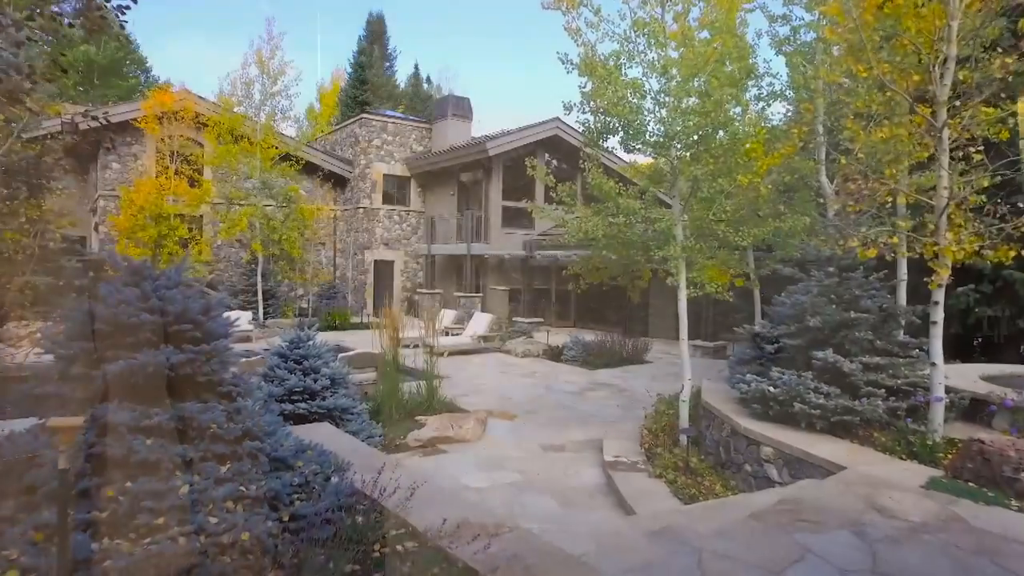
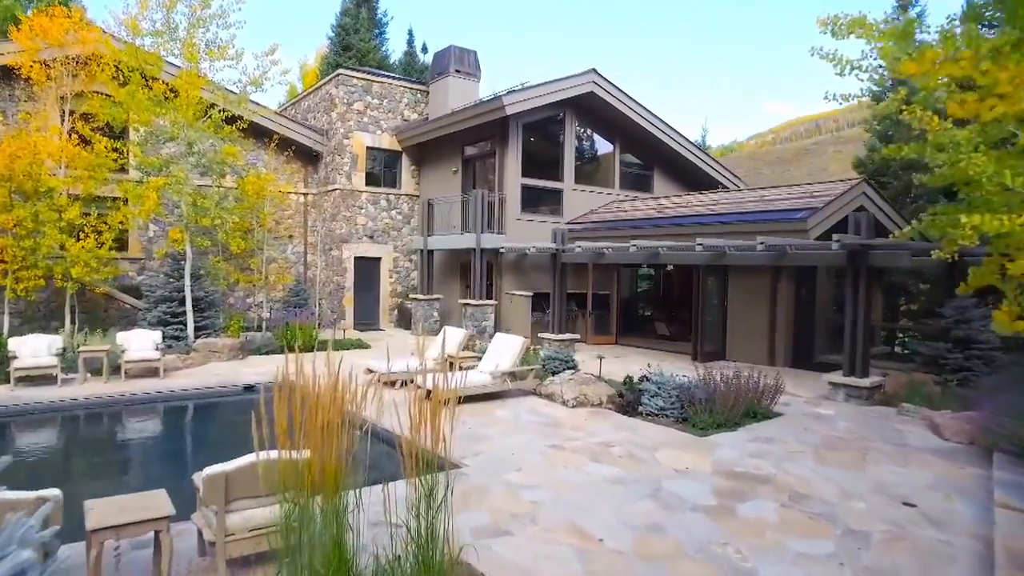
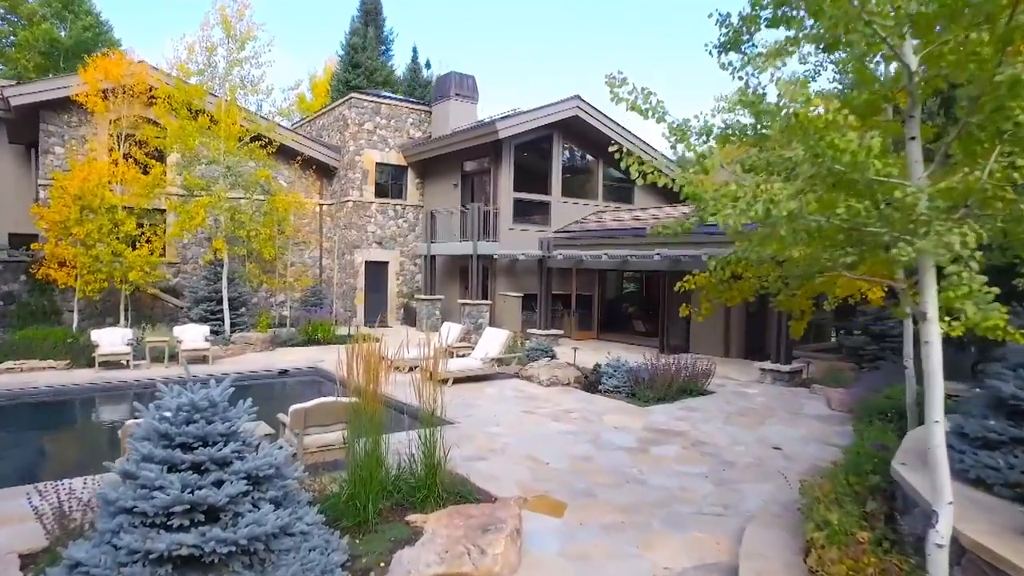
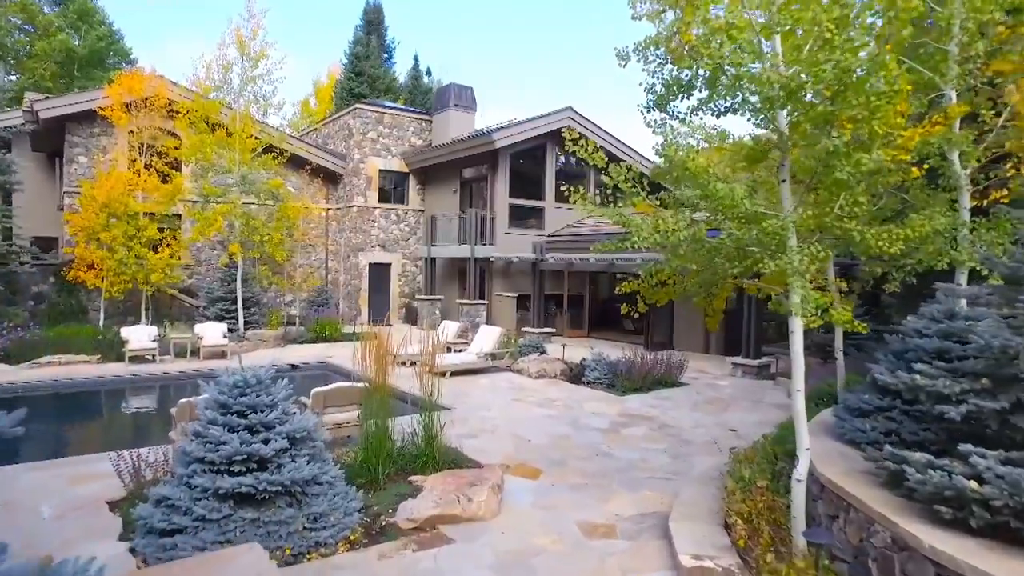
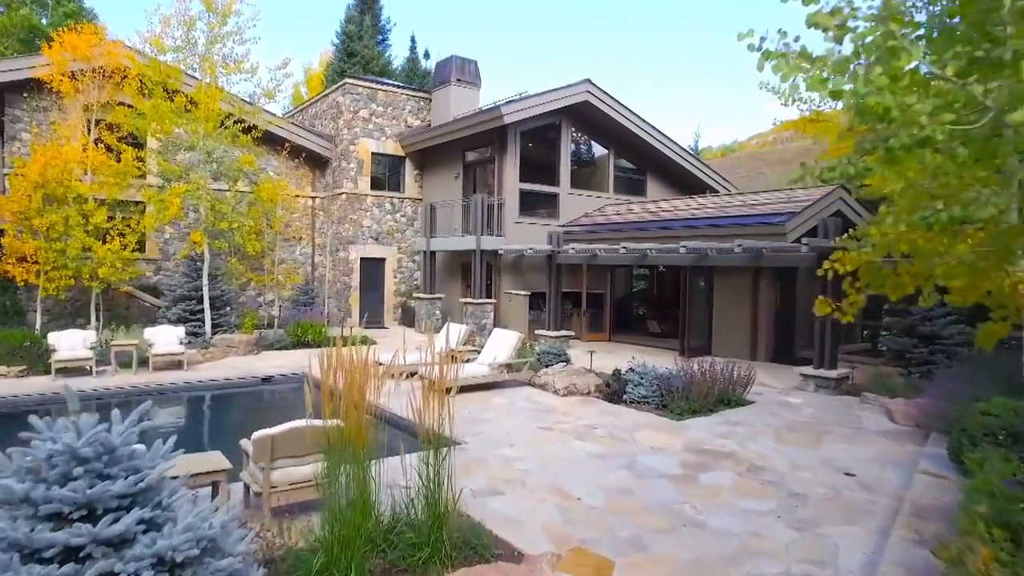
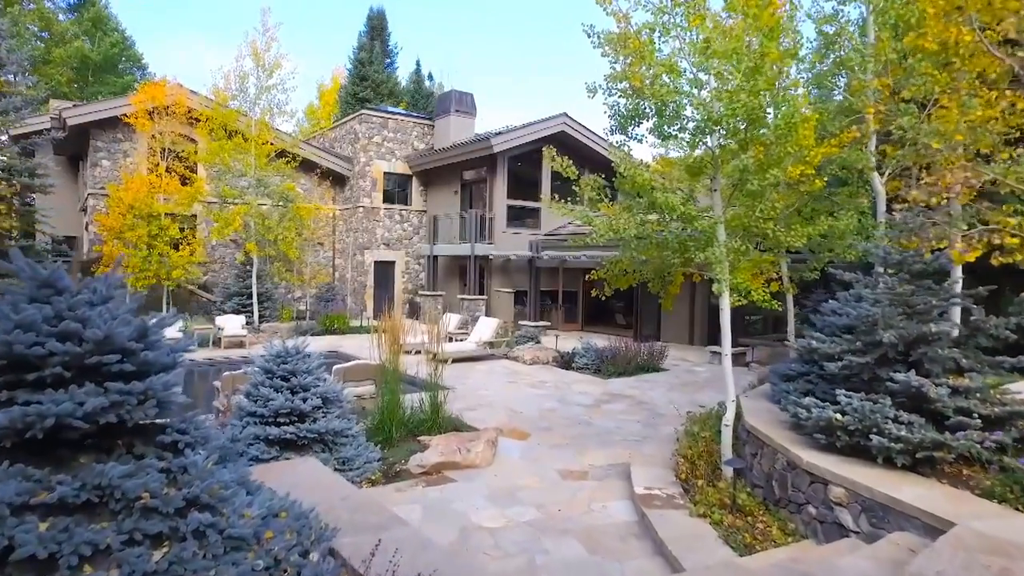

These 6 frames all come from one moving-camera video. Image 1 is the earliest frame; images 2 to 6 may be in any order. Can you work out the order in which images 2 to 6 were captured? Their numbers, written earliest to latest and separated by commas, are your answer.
6, 4, 3, 5, 2
